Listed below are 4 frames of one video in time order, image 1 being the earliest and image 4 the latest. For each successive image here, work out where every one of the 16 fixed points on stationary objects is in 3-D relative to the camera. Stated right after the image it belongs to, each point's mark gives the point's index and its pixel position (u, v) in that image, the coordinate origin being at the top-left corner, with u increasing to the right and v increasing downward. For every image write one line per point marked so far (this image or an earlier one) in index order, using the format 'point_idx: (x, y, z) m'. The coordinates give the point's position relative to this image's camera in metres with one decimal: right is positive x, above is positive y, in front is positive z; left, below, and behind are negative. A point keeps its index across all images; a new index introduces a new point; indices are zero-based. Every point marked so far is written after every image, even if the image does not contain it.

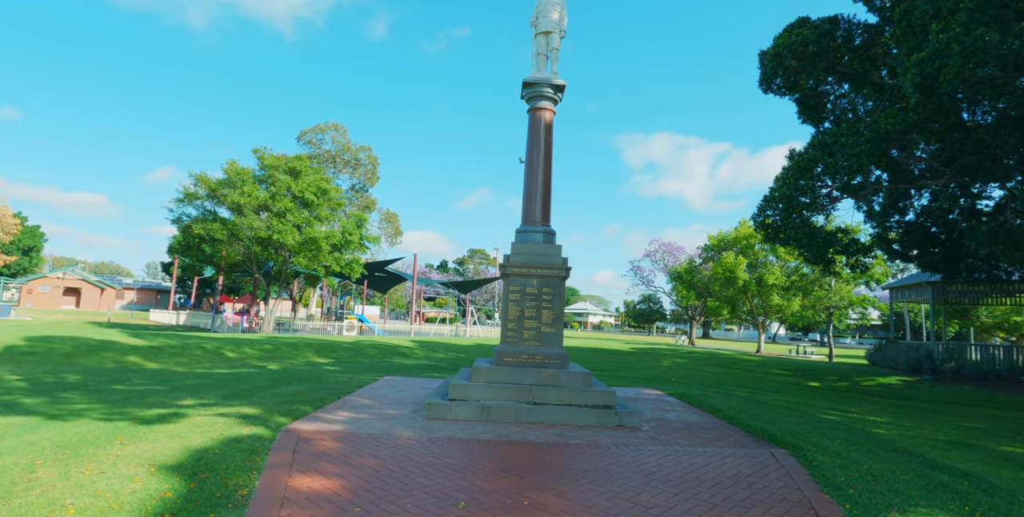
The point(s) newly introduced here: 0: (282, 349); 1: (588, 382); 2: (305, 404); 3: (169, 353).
0: (-7.0, -2.7, +16.6) m
1: (+1.1, -1.8, +8.1) m
2: (-3.0, -2.1, +7.9) m
3: (-9.2, -2.6, +14.6) m
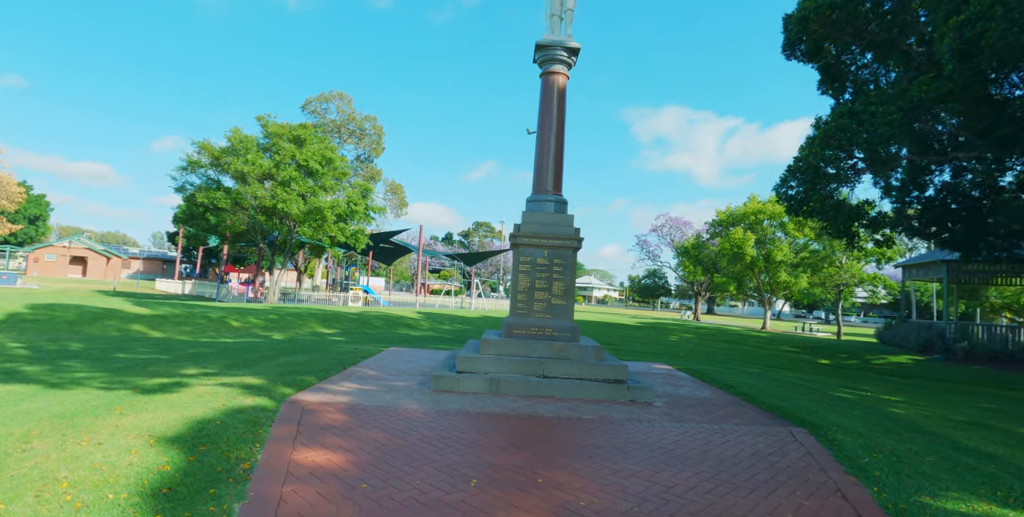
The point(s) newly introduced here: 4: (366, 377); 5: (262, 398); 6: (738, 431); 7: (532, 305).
0: (-6.8, -1.8, +16.5) m
1: (+1.3, -1.4, +7.9) m
2: (-2.9, -1.7, +7.8) m
3: (-9.0, -1.7, +14.5) m
4: (-2.1, -1.7, +7.8) m
5: (-2.8, -1.6, +6.1) m
6: (+2.5, -1.9, +5.9) m
7: (+0.3, -0.7, +8.3) m
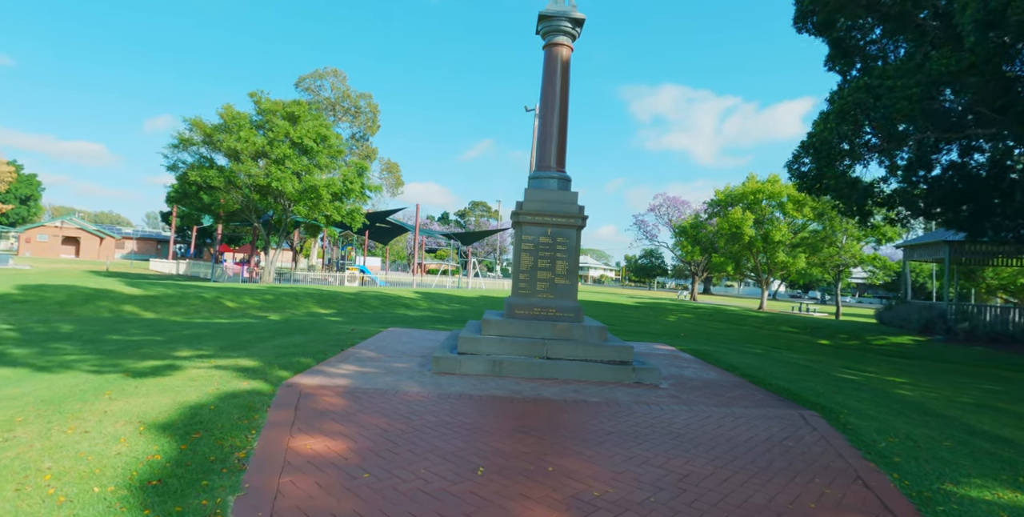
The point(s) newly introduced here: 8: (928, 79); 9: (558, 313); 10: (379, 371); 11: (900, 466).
0: (-6.8, -1.2, +16.3) m
1: (+1.3, -1.1, +7.7) m
2: (-2.8, -1.4, +7.6) m
3: (-9.0, -1.2, +14.3) m
4: (-2.0, -1.4, +7.6) m
5: (-2.8, -1.3, +5.9) m
6: (+2.5, -1.6, +5.8) m
7: (+0.3, -0.4, +8.1) m
8: (+7.2, +3.1, +9.4) m
9: (+0.7, -0.8, +8.0) m
10: (-1.7, -1.4, +6.9) m
11: (+3.1, -1.7, +4.4) m
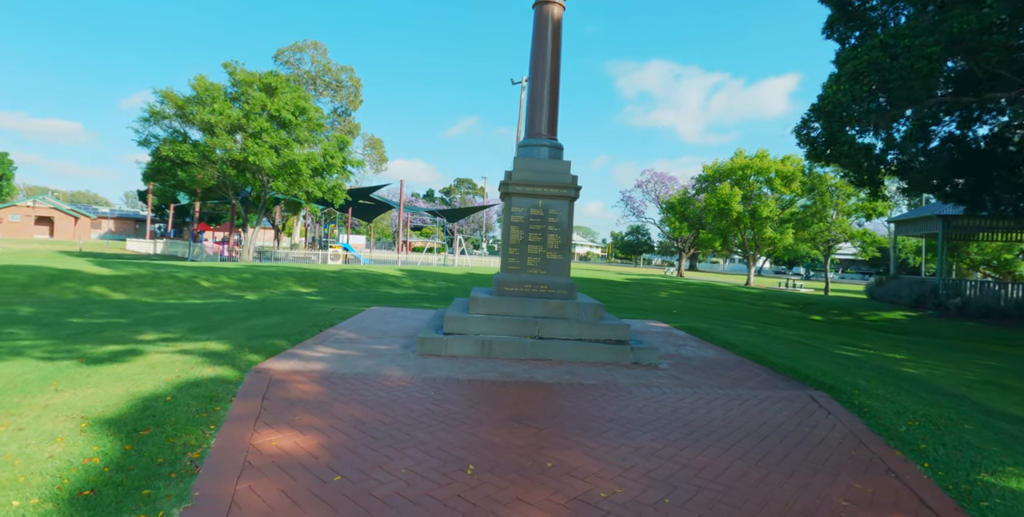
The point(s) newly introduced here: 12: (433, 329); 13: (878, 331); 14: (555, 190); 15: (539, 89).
0: (-7.2, -0.6, +15.7) m
1: (+1.2, -0.7, +7.3) m
2: (-3.0, -1.0, +7.1) m
3: (-9.3, -0.6, +13.6) m
4: (-2.2, -1.1, +7.1) m
5: (-2.8, -1.1, +5.4) m
6: (+2.4, -1.4, +5.4) m
7: (+0.2, 0.0, +7.6) m
8: (+7.0, +3.6, +8.9) m
9: (+0.5, -0.4, +7.5) m
10: (-1.8, -1.1, +6.4) m
11: (+3.1, -1.4, +4.1) m
12: (-1.0, -0.9, +7.2) m
13: (+9.1, -1.8, +13.6) m
14: (+0.6, +1.0, +7.7) m
15: (+0.4, +2.6, +8.4) m
